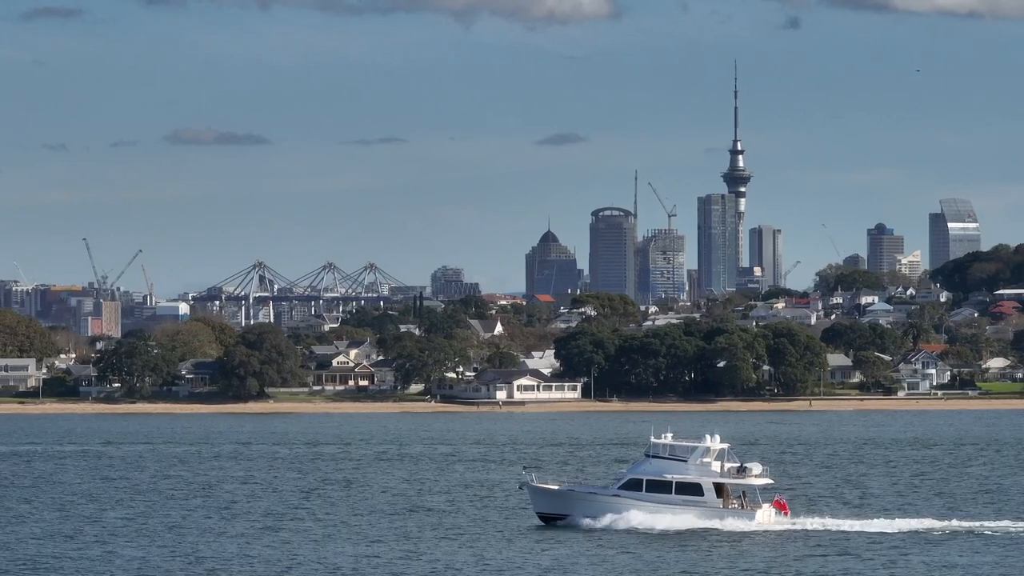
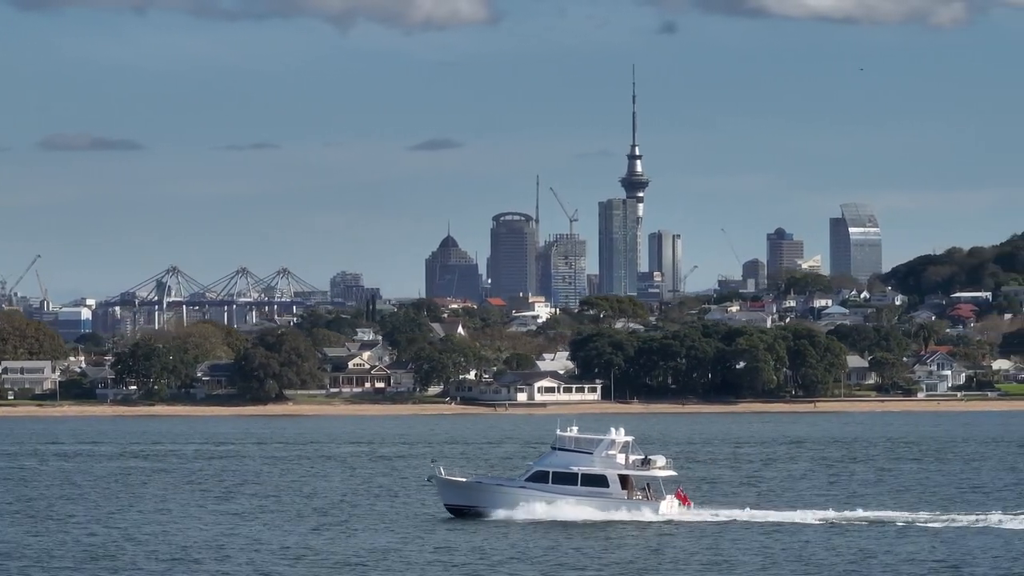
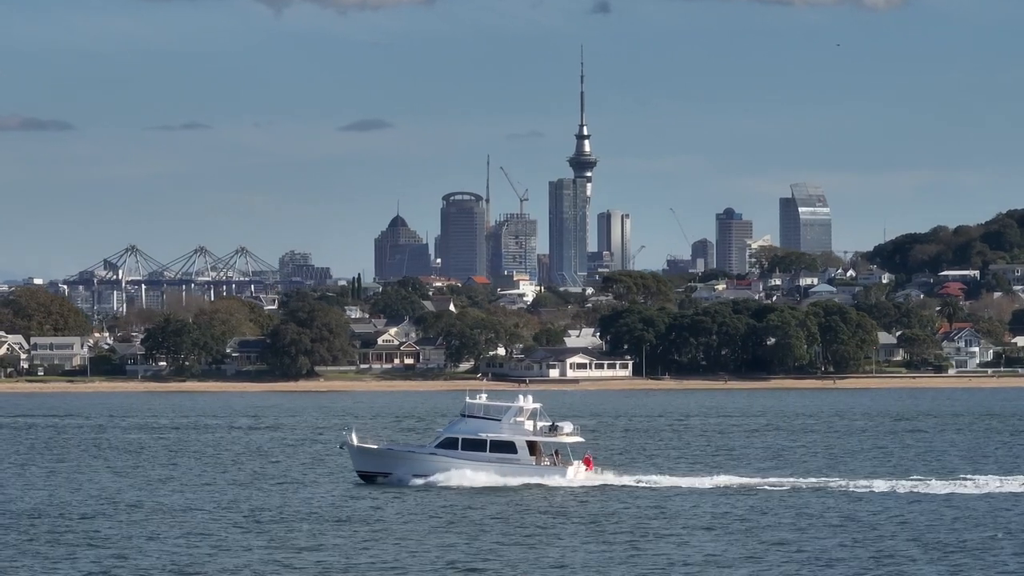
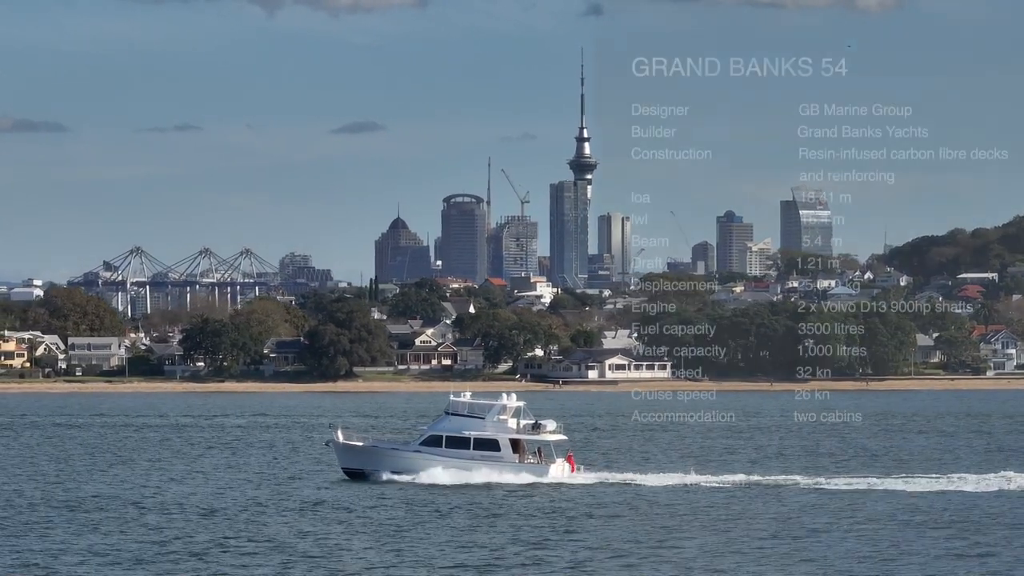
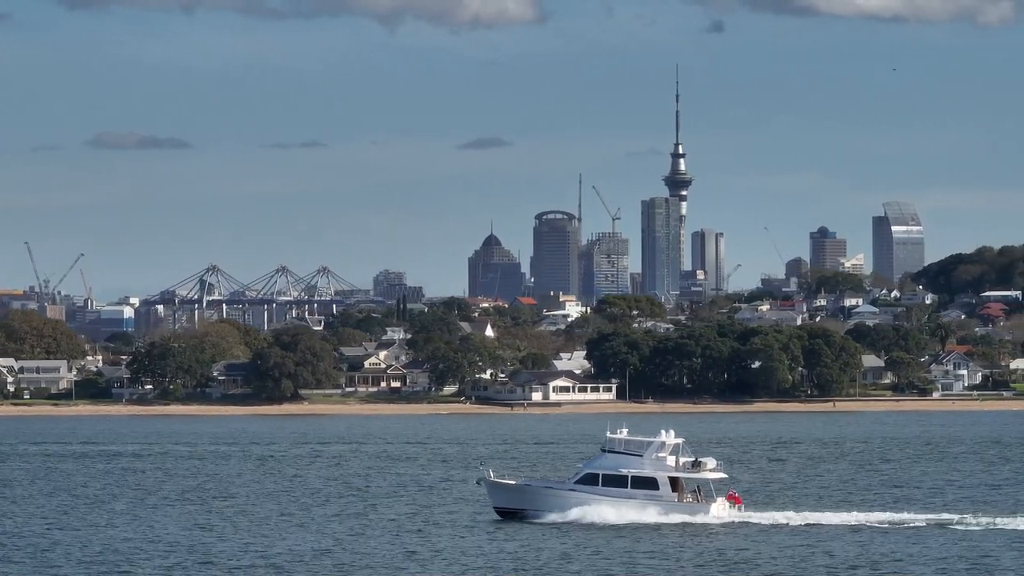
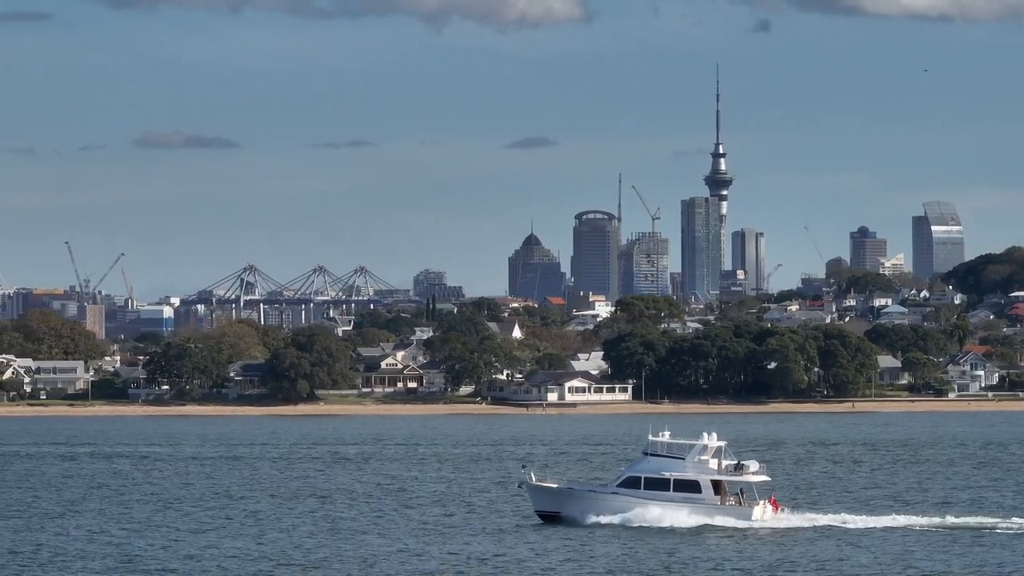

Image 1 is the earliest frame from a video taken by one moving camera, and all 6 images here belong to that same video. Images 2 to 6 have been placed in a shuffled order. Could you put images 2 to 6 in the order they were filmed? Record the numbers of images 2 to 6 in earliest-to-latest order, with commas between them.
6, 5, 2, 3, 4
